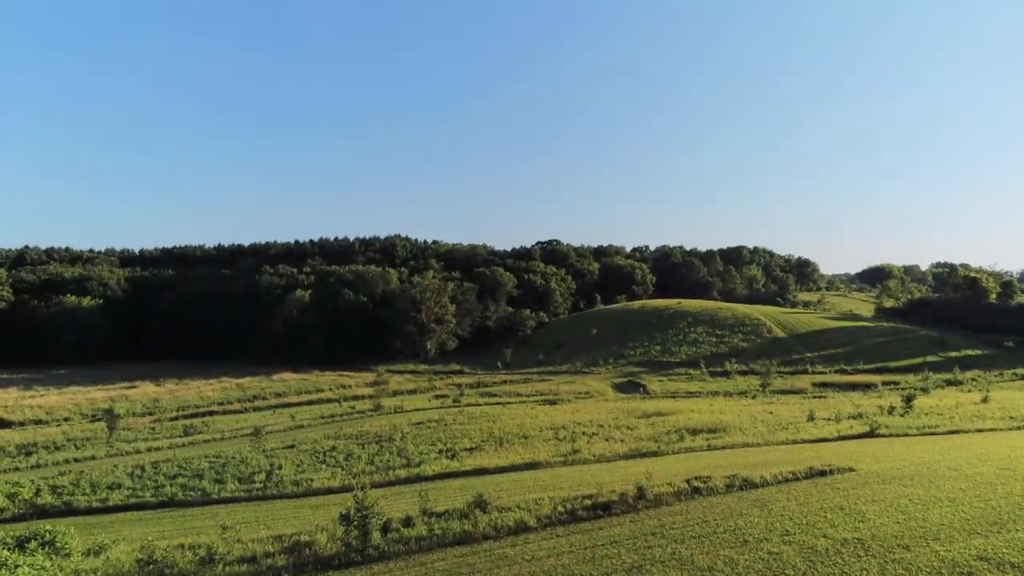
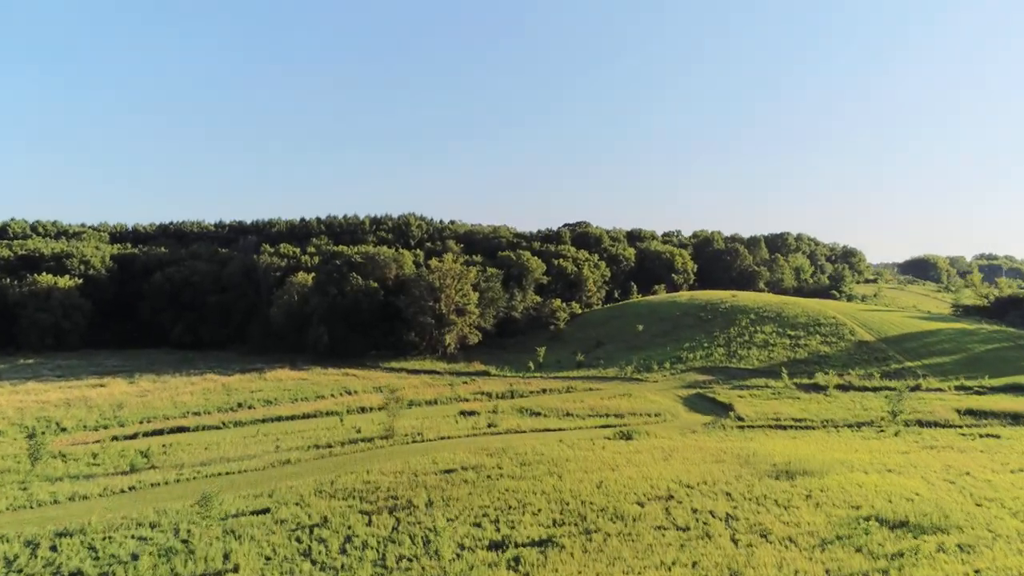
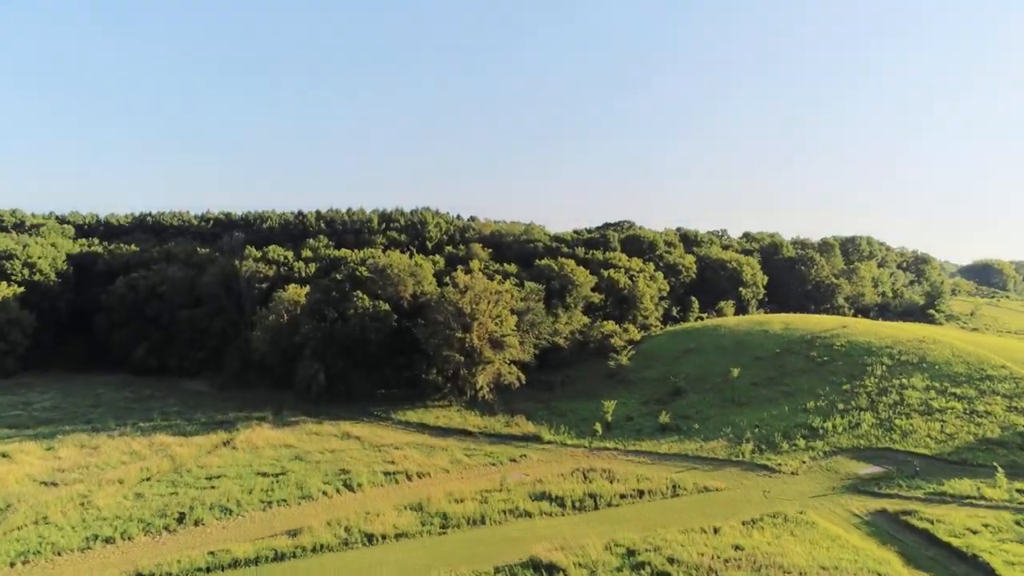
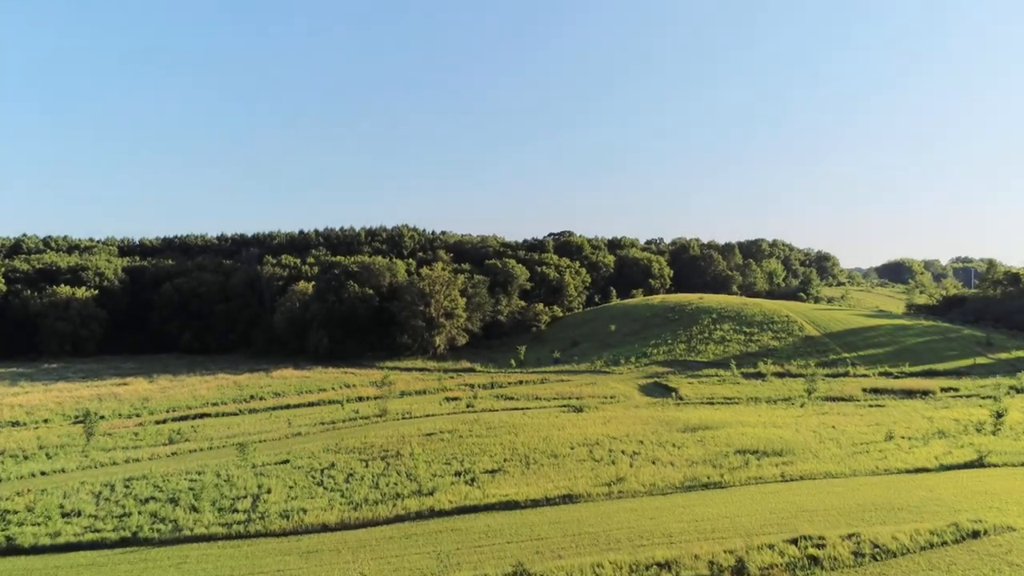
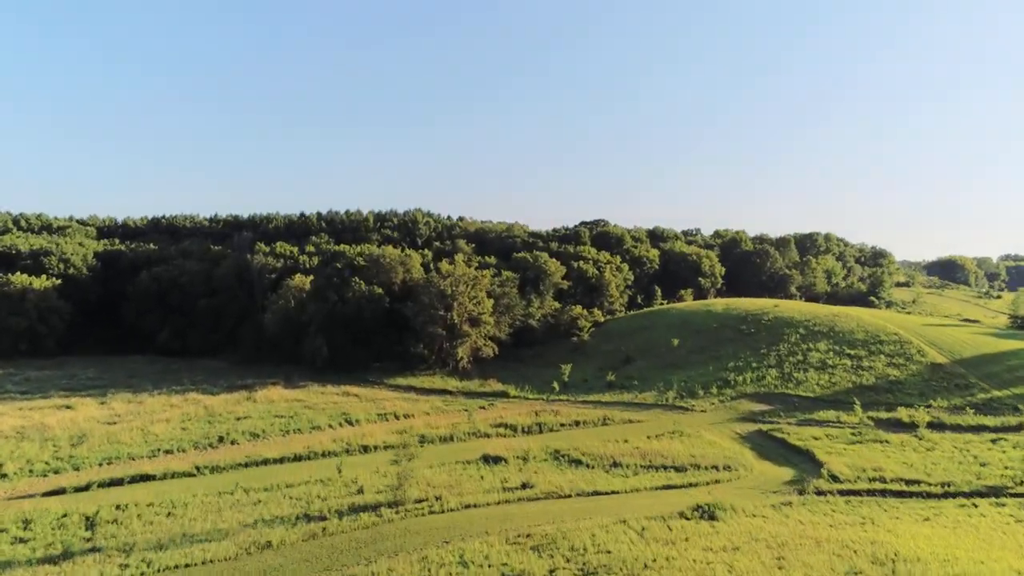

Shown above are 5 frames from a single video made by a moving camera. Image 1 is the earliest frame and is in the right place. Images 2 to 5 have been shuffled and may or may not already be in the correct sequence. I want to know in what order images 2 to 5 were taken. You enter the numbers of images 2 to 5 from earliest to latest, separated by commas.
4, 2, 5, 3
